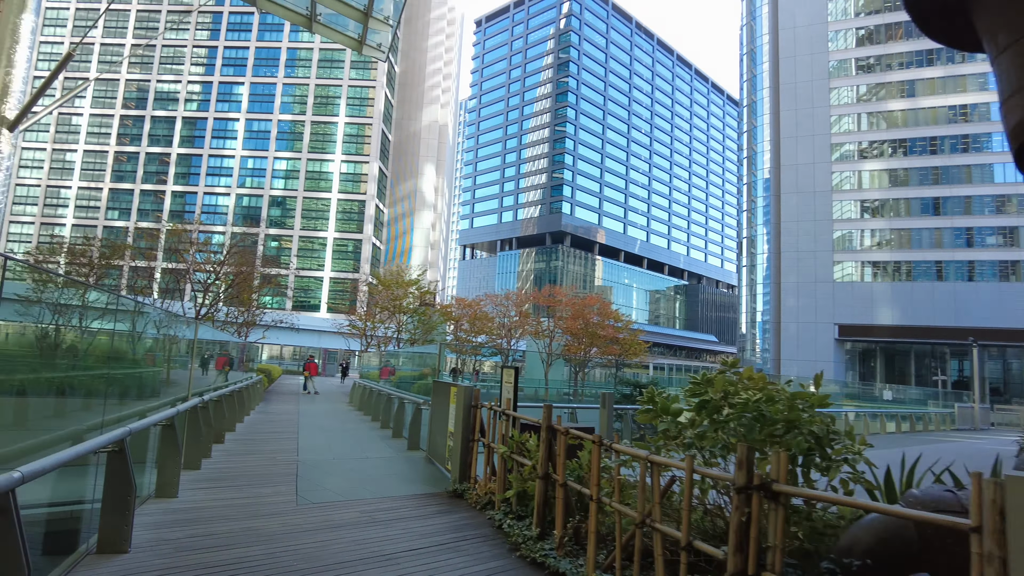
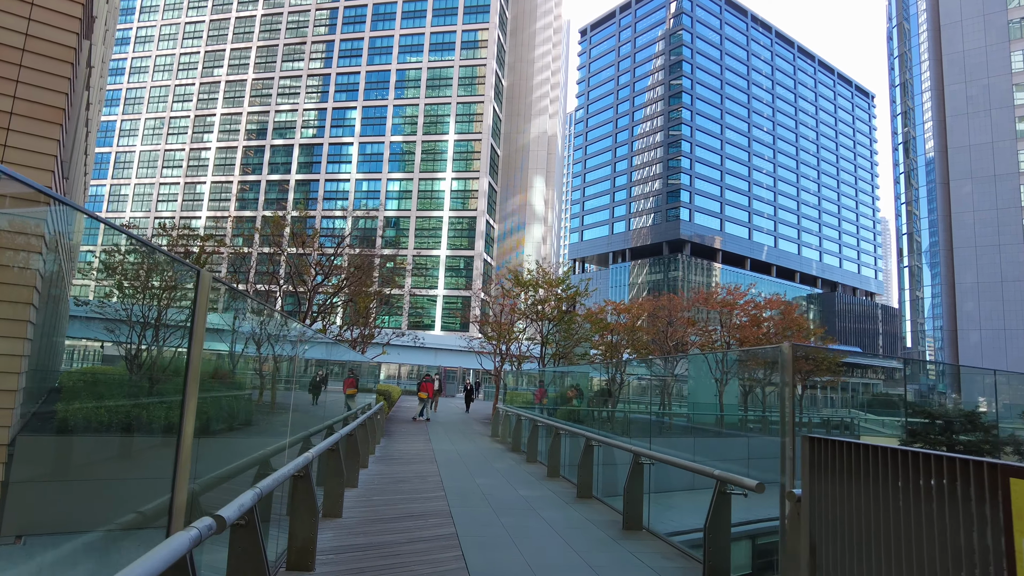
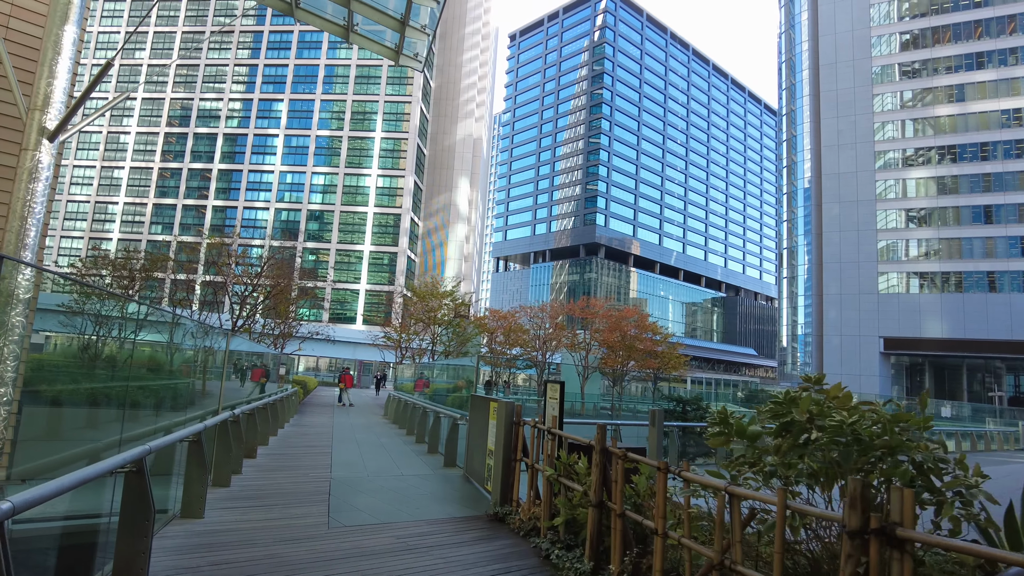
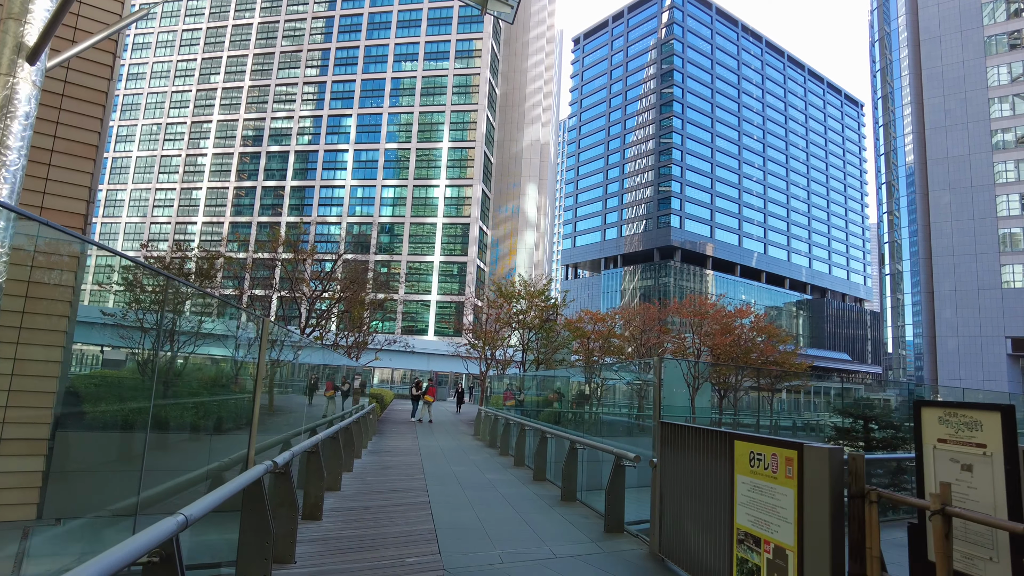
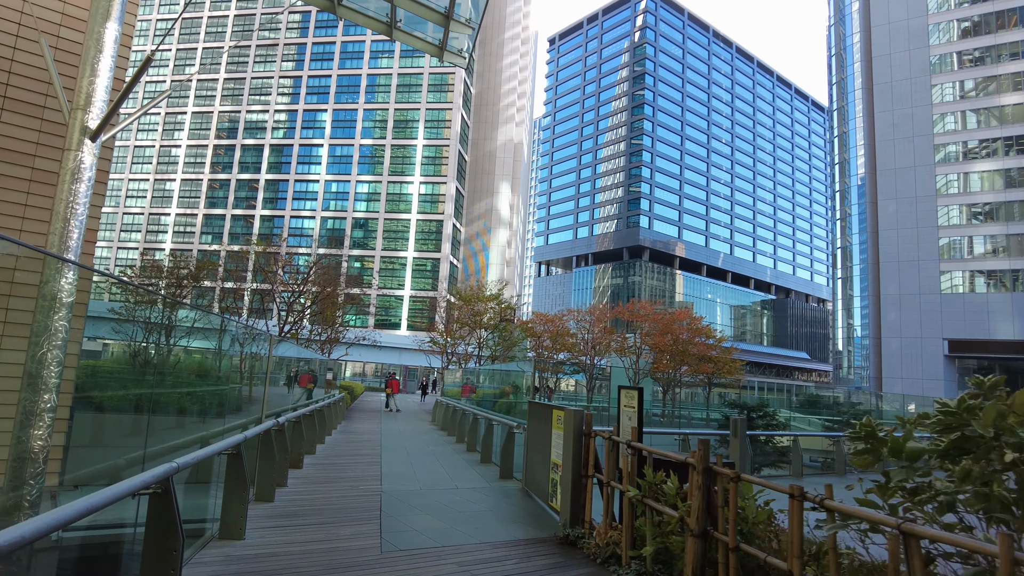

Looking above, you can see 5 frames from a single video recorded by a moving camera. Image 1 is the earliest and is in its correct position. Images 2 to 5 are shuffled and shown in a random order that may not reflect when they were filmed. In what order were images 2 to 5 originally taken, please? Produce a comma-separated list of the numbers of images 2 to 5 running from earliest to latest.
3, 5, 4, 2
